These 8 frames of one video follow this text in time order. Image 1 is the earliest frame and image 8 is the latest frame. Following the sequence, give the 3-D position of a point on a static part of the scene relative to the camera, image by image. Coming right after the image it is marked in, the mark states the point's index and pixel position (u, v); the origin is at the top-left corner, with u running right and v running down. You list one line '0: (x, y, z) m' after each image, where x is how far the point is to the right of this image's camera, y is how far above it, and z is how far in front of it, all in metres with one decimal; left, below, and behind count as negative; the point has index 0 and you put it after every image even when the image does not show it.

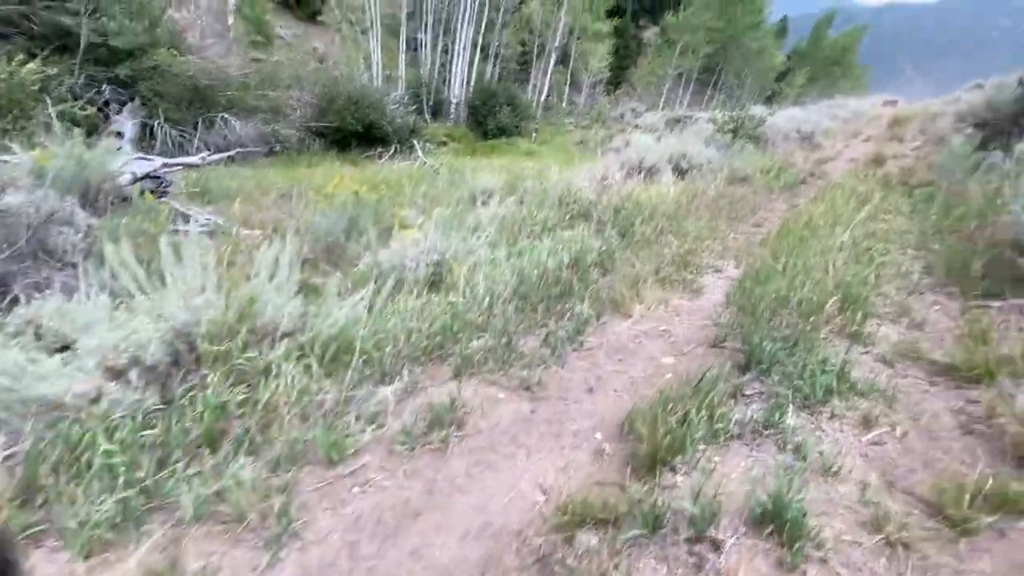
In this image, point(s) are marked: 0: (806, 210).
0: (+3.8, +1.0, +6.1) m
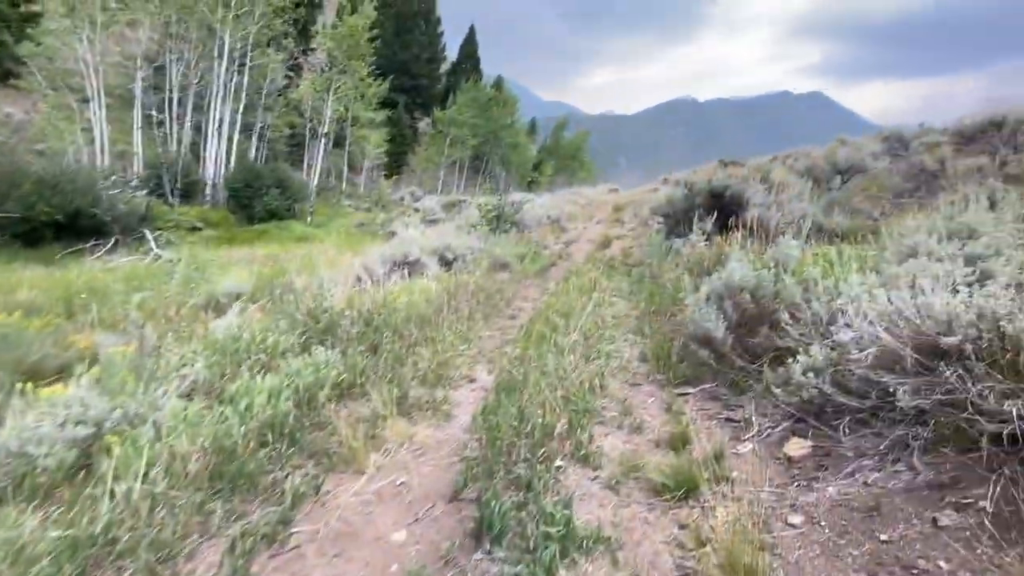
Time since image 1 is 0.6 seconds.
0: (+0.6, -0.2, +6.6) m
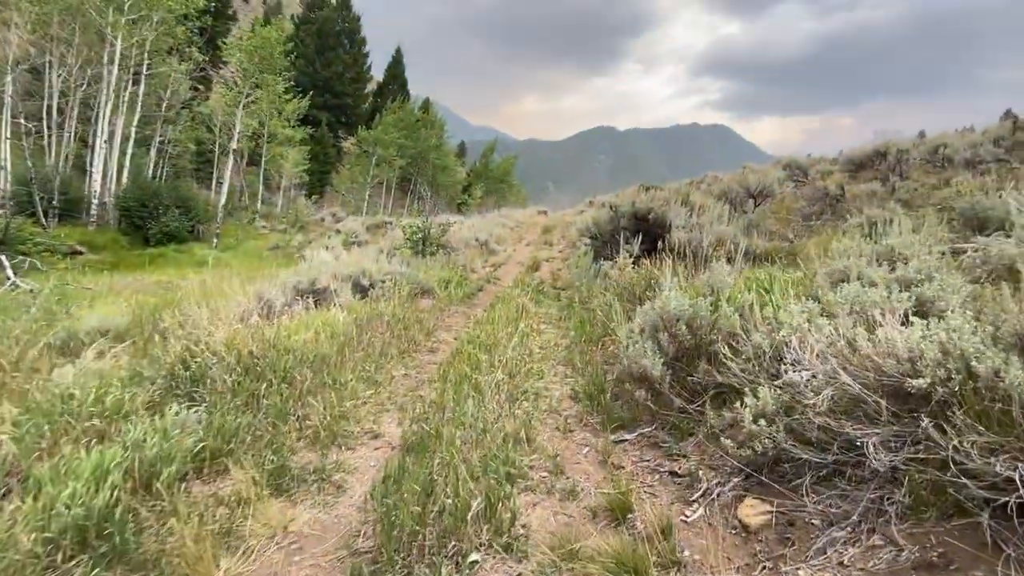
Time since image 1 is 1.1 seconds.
0: (-0.4, -0.5, +6.1) m
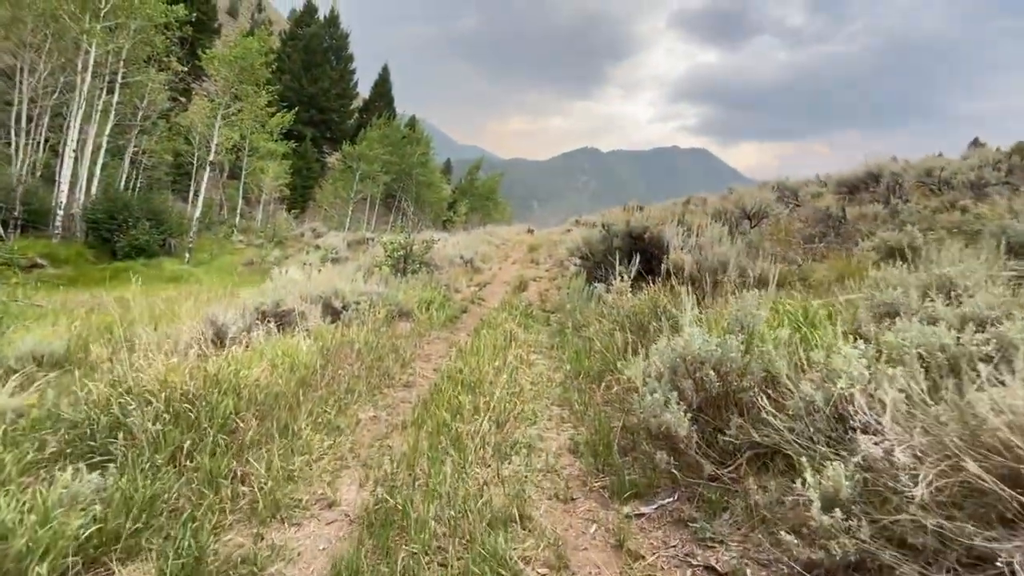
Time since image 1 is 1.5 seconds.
0: (-0.6, -0.8, +5.4) m
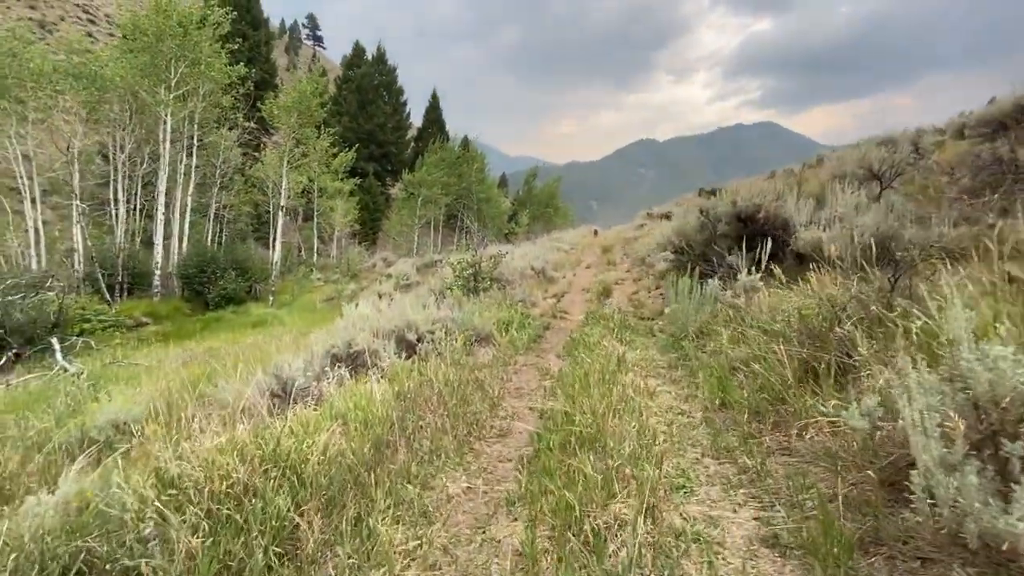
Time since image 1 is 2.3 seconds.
0: (+0.5, -1.0, +4.4) m
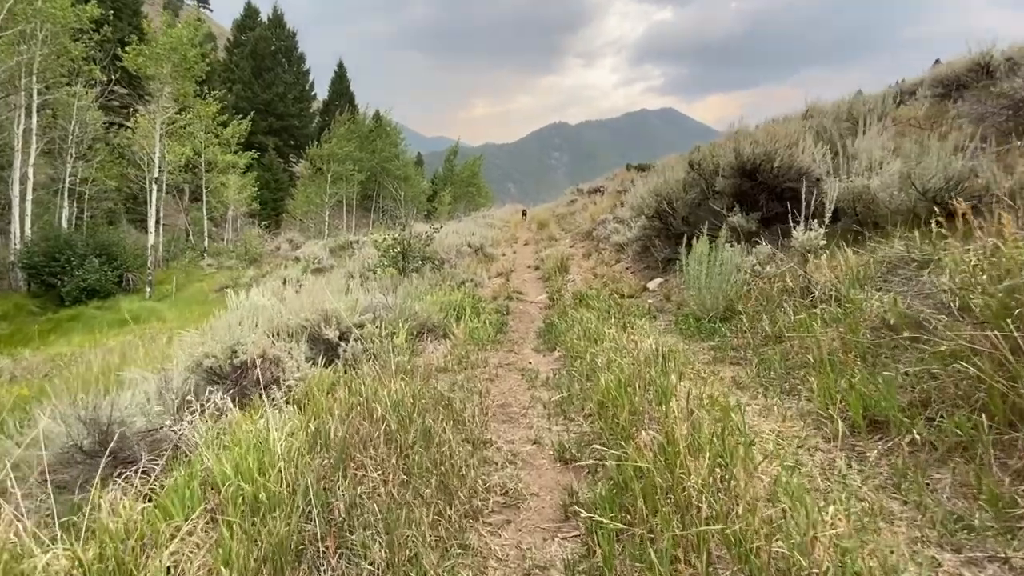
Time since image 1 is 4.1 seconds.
0: (+0.4, -0.8, +2.8) m
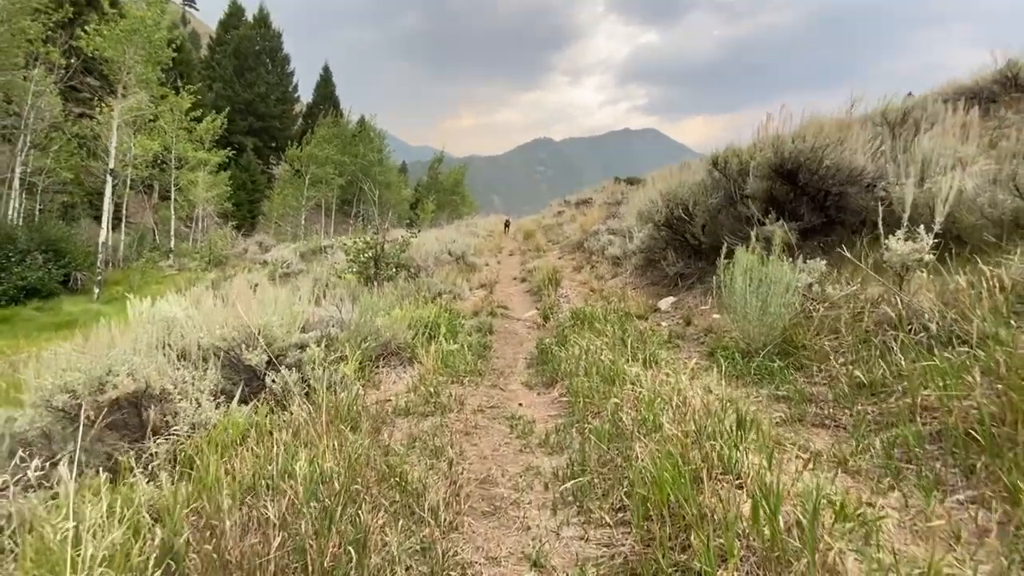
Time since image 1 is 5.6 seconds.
0: (+0.4, -0.9, +1.7) m
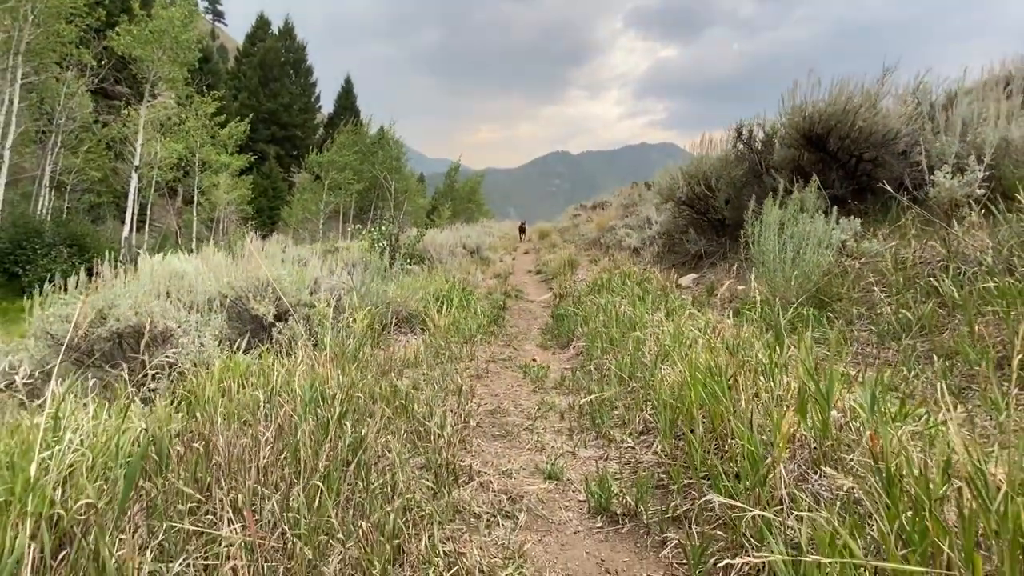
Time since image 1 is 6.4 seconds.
0: (+0.4, -0.5, +1.5) m
